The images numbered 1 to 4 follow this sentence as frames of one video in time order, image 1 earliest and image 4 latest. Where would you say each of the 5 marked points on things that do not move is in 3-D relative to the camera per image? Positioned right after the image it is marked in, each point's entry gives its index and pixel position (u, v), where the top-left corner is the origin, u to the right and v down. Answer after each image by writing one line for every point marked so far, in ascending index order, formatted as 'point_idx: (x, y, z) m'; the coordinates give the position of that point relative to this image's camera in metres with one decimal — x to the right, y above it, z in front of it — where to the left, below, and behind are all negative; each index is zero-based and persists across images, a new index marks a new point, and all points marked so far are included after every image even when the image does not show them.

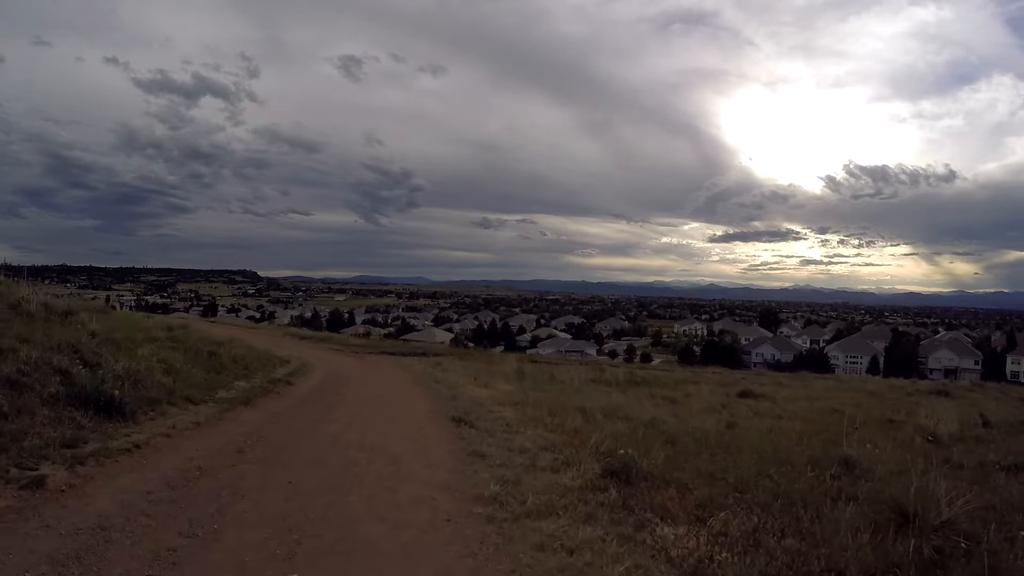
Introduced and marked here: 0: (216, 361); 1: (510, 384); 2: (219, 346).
0: (-7.6, -1.9, +16.5) m
1: (0.0, -3.0, +20.0) m
2: (-8.8, -1.8, +19.5) m
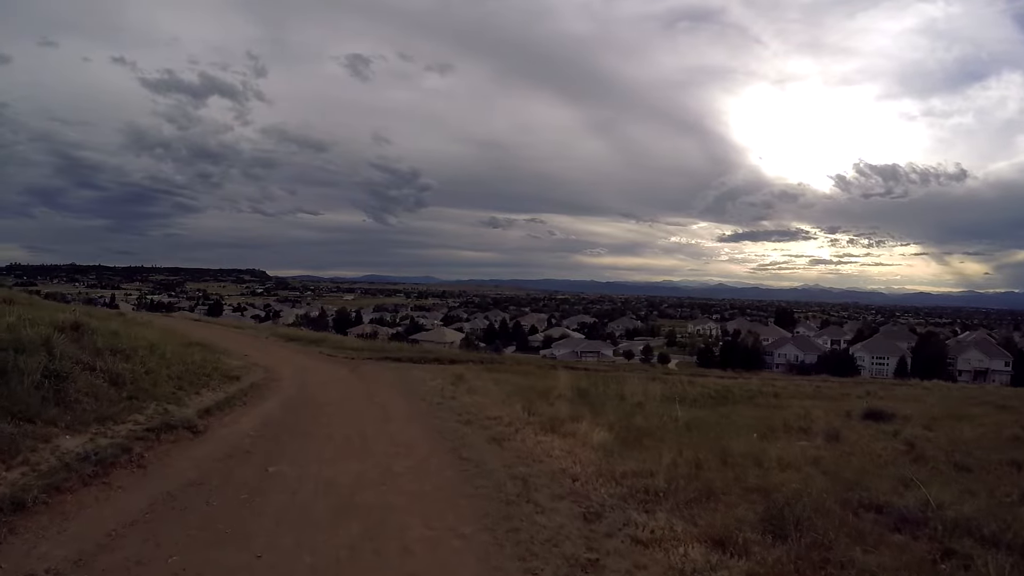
0: (-6.1, -1.4, +8.5) m
1: (+1.5, -2.4, +11.9) m
2: (-7.3, -1.2, +11.5) m
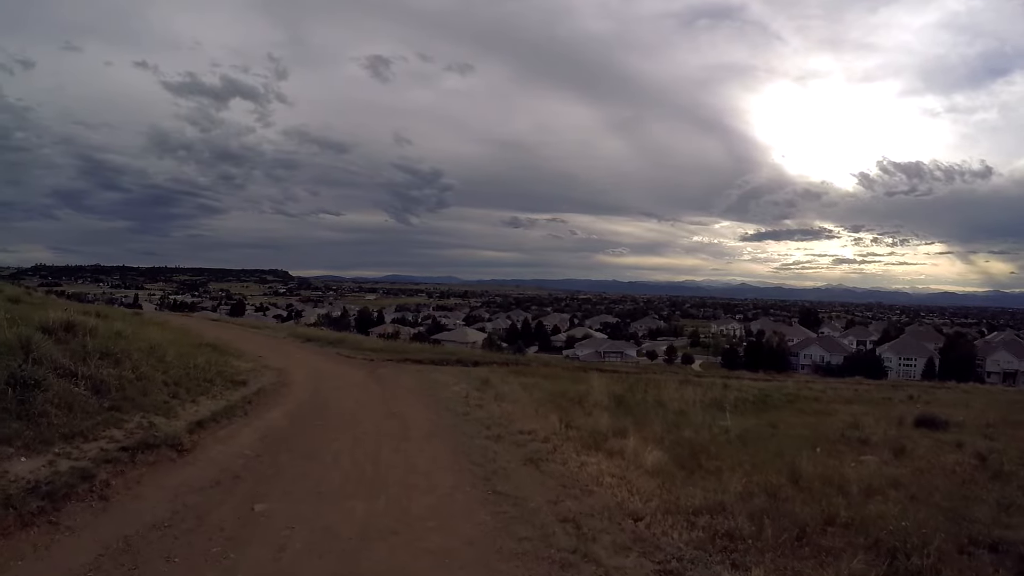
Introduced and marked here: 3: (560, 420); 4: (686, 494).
0: (-5.7, -1.3, +7.3) m
1: (+2.1, -2.3, +10.4) m
2: (-6.7, -1.2, +10.3) m
3: (+0.8, -2.2, +11.0) m
4: (+1.8, -2.1, +6.6) m
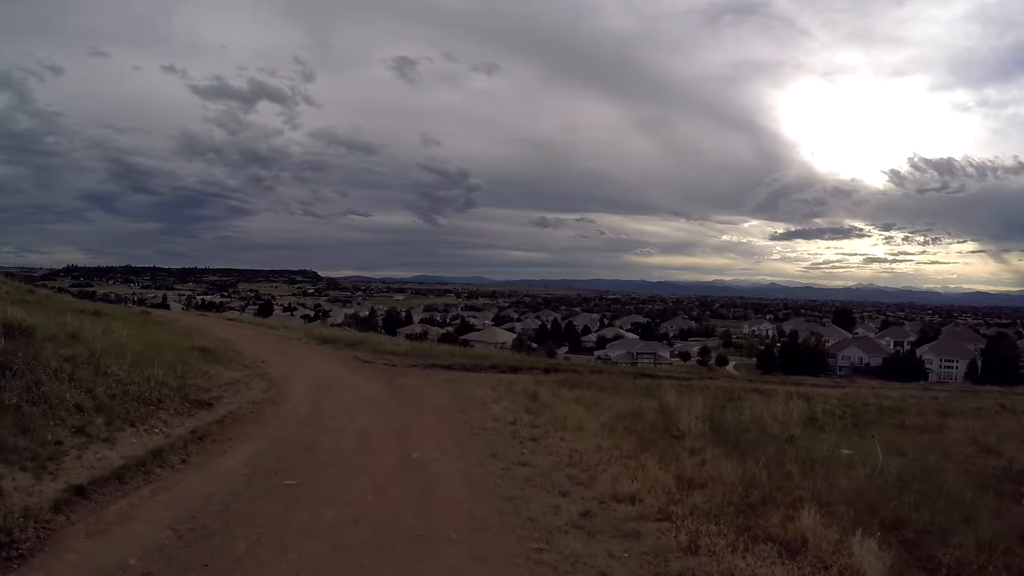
0: (-4.9, -1.1, +3.8) m
1: (+3.0, -2.1, +6.6) m
2: (-5.8, -0.9, +6.9) m
3: (+1.7, -2.0, +7.3) m
4: (+2.5, -1.9, +2.8) m
